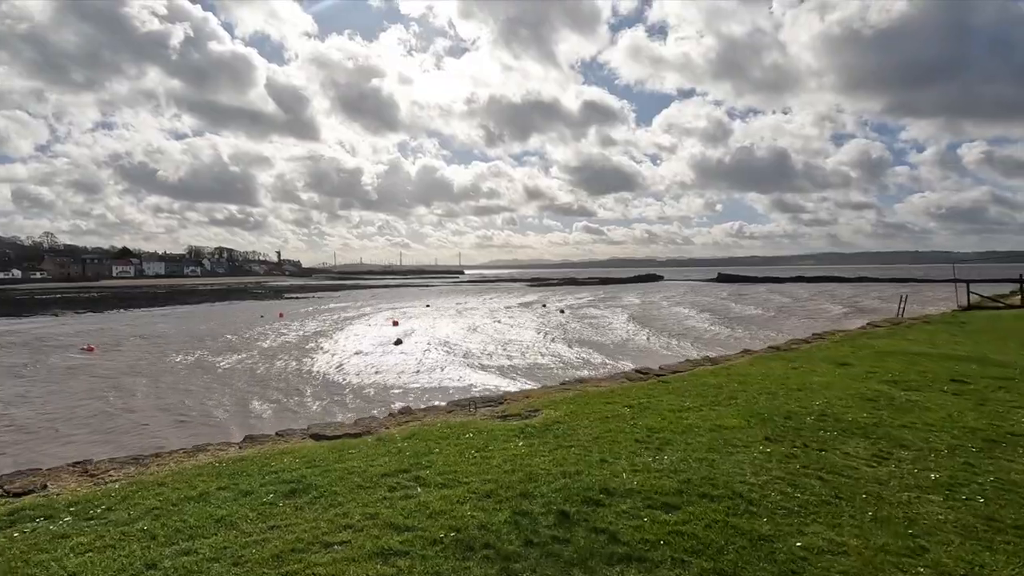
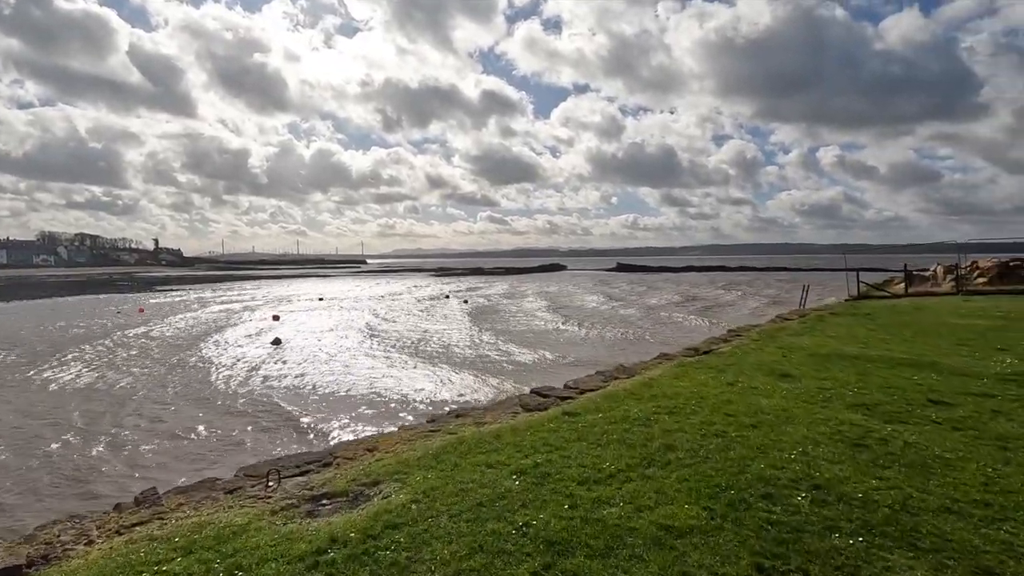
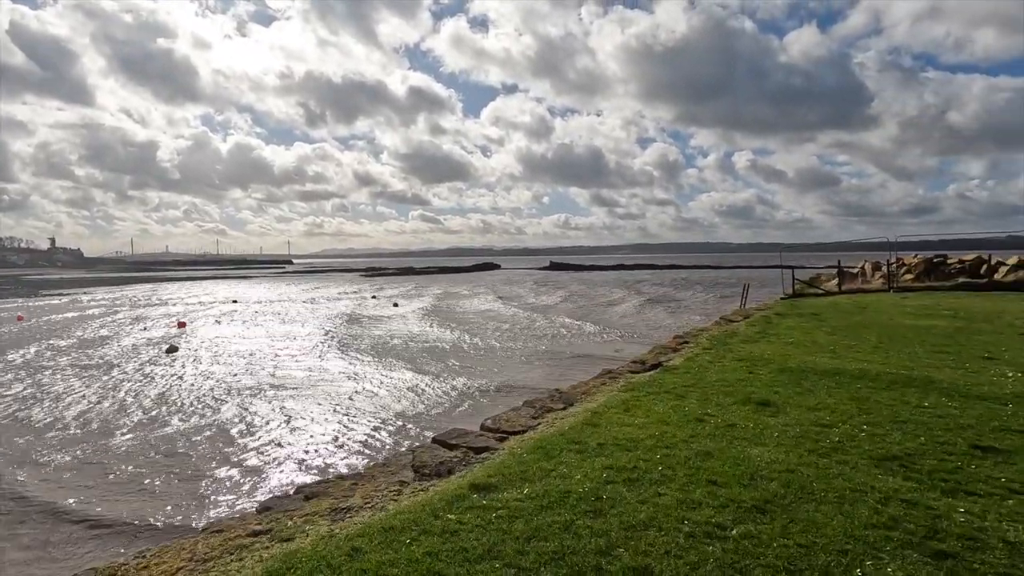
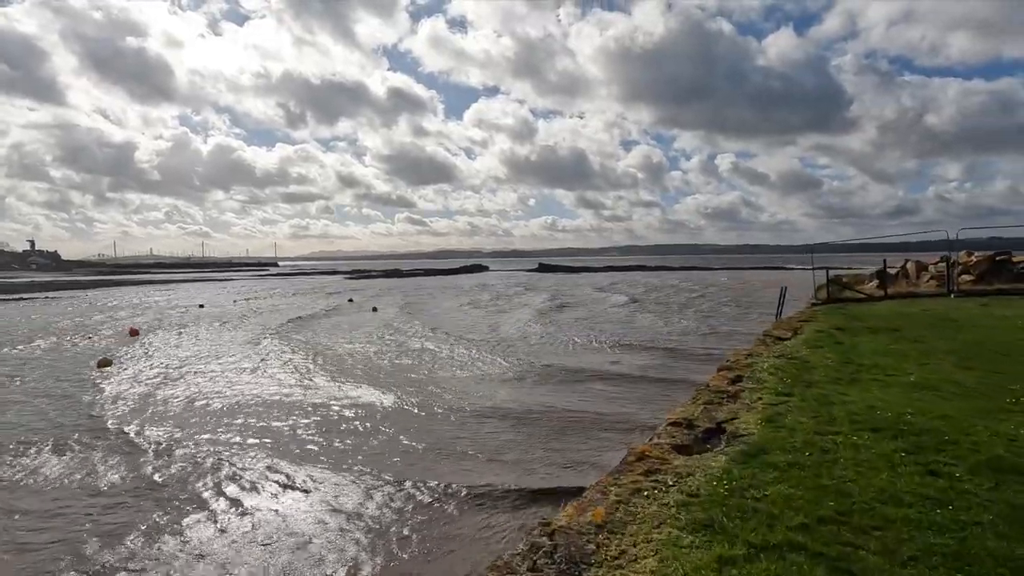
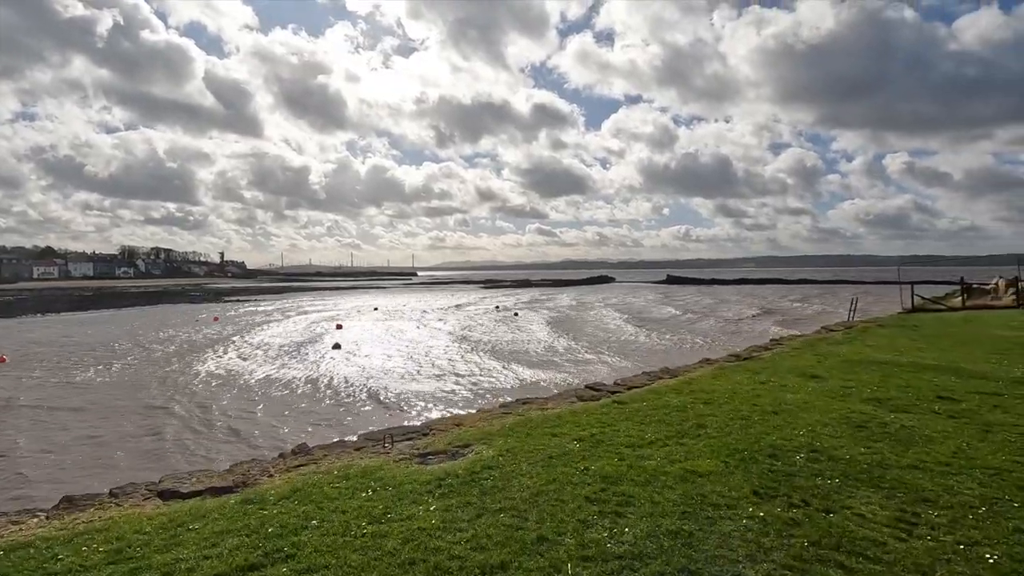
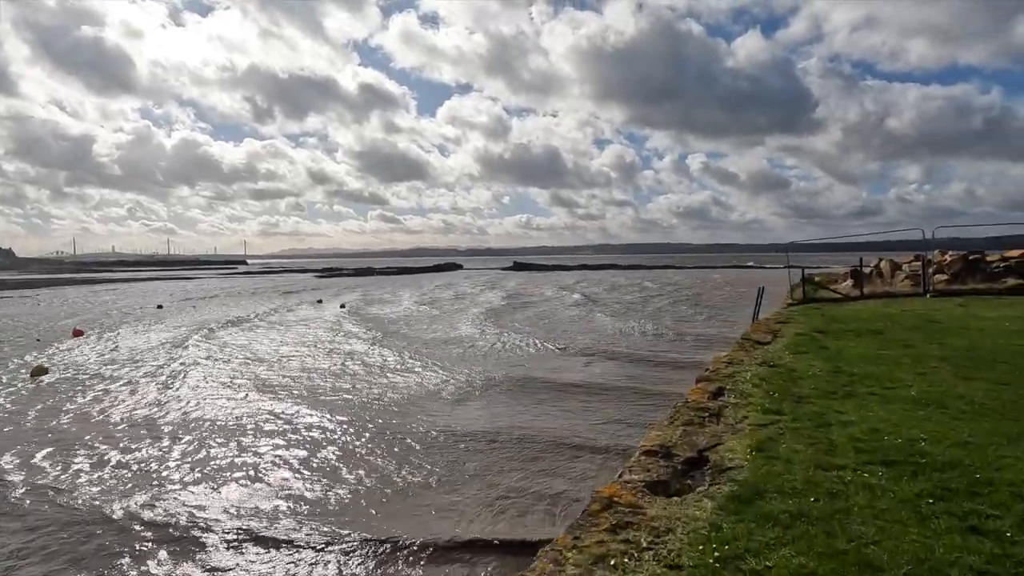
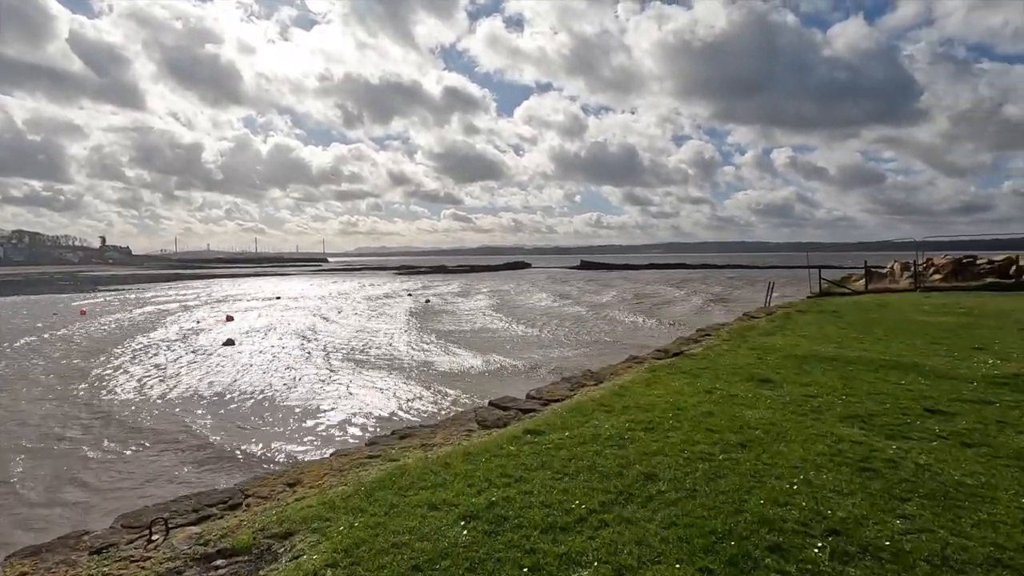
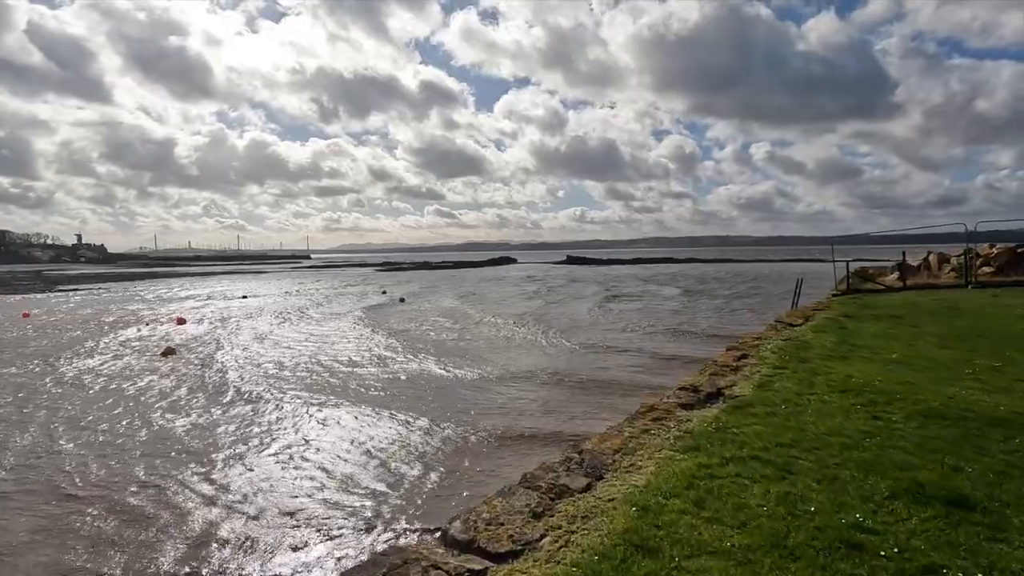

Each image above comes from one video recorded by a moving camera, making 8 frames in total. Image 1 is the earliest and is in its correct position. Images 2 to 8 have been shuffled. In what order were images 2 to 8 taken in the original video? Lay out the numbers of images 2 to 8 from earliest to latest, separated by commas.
5, 2, 7, 3, 8, 4, 6
